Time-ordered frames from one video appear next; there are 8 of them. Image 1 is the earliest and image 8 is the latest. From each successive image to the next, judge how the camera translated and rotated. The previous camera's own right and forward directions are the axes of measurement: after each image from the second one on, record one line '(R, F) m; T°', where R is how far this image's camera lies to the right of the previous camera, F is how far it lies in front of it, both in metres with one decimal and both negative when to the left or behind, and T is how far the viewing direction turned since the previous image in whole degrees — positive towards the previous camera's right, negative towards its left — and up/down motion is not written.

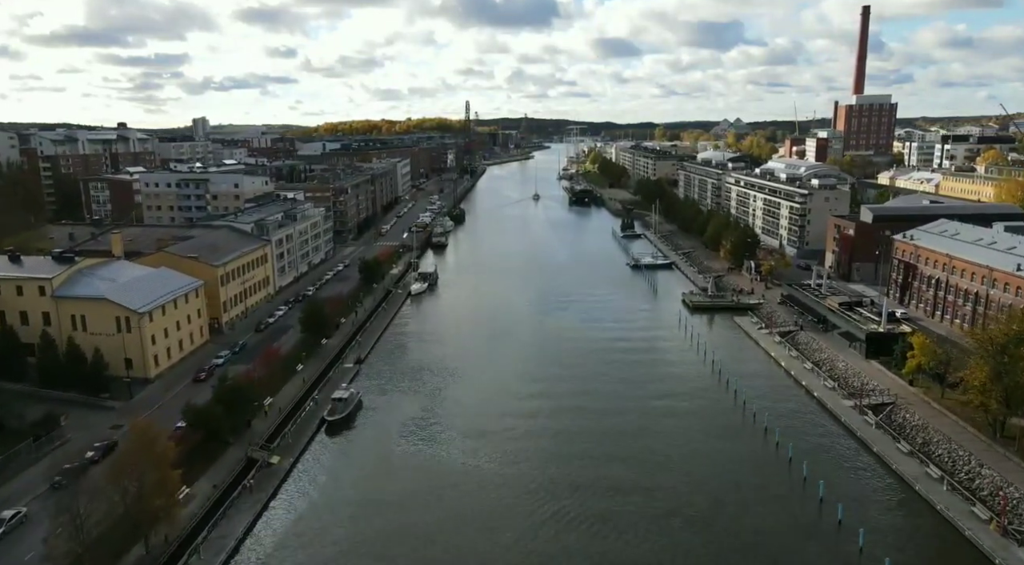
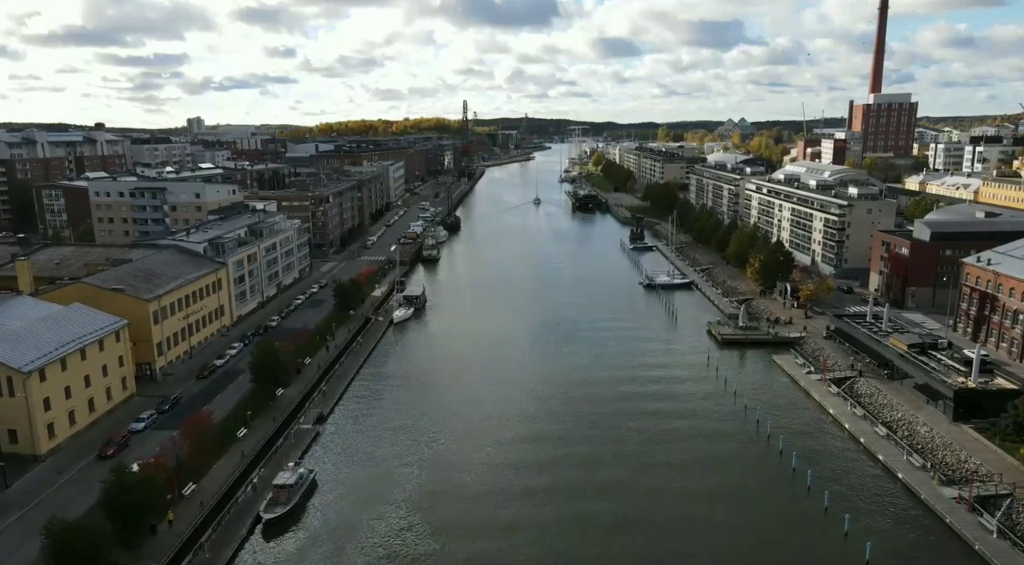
(+0.1, +3.2) m; 0°
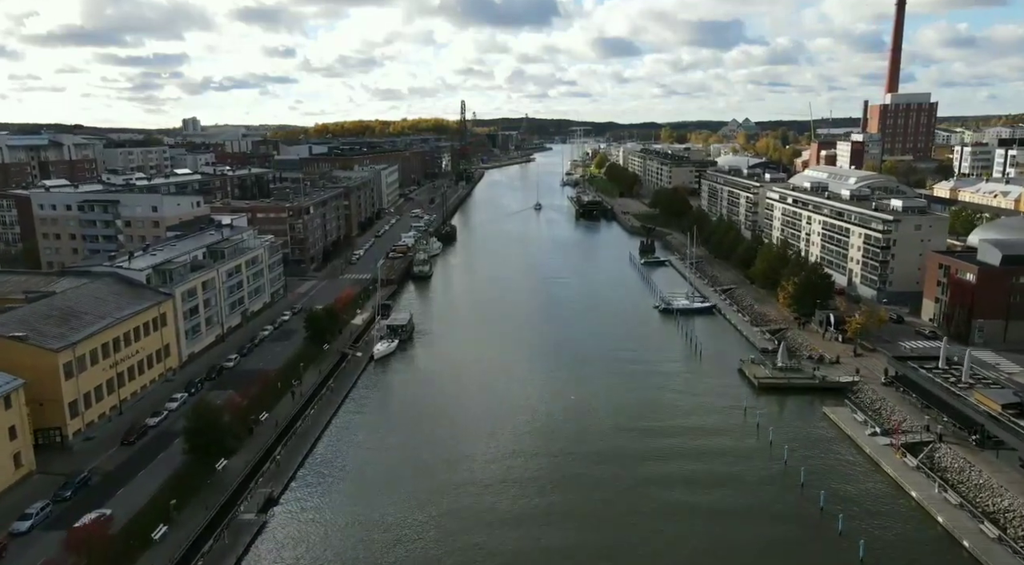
(0.0, +2.8) m; 0°
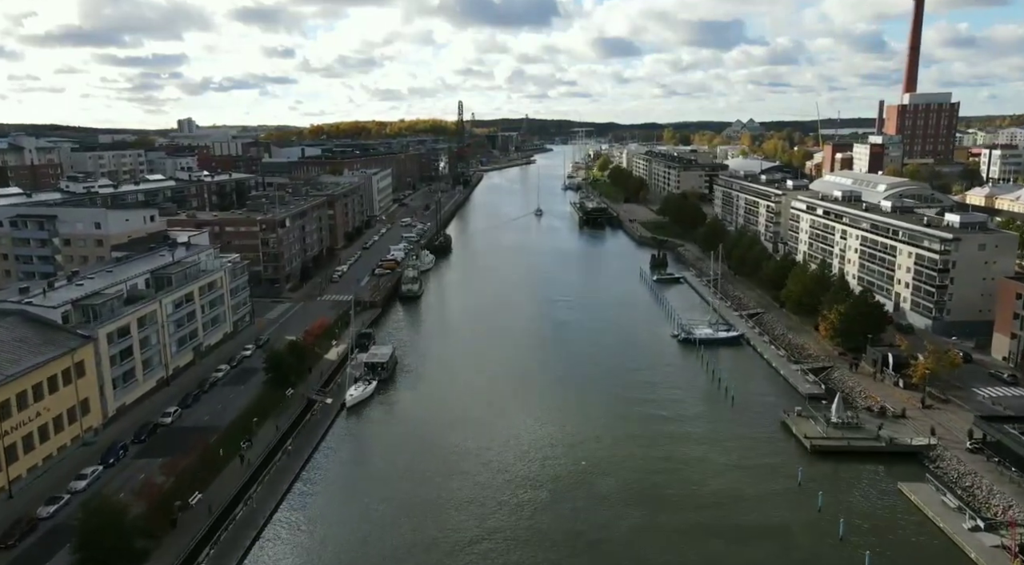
(0.0, +2.8) m; 0°
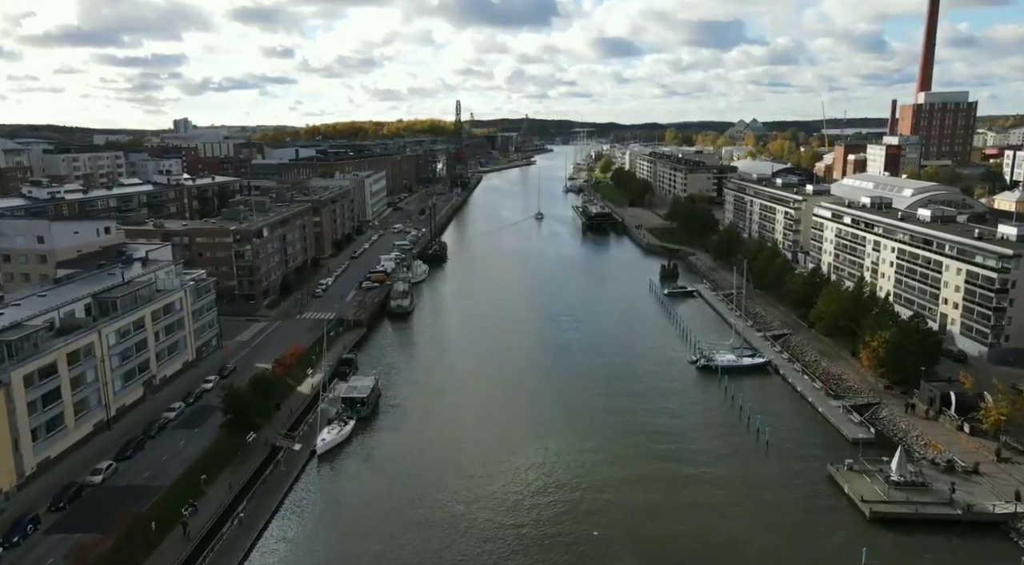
(0.0, +2.2) m; 0°
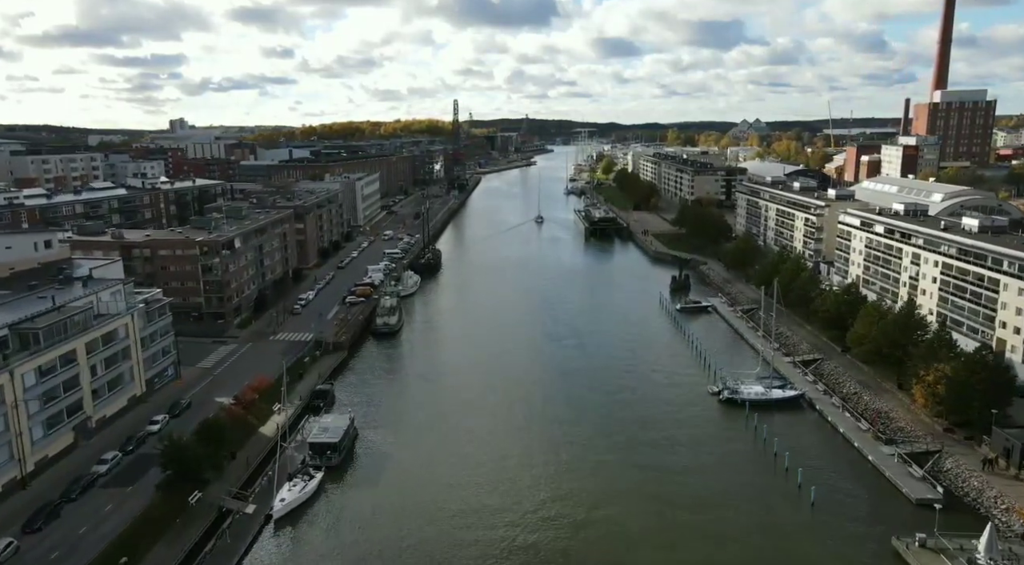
(+0.1, +2.2) m; 0°
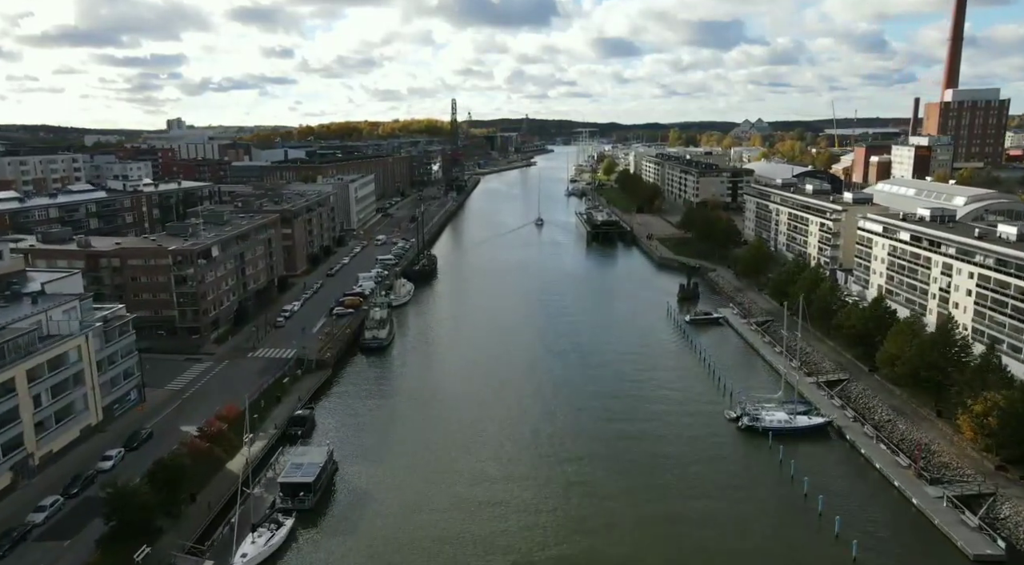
(0.0, +1.4) m; 0°
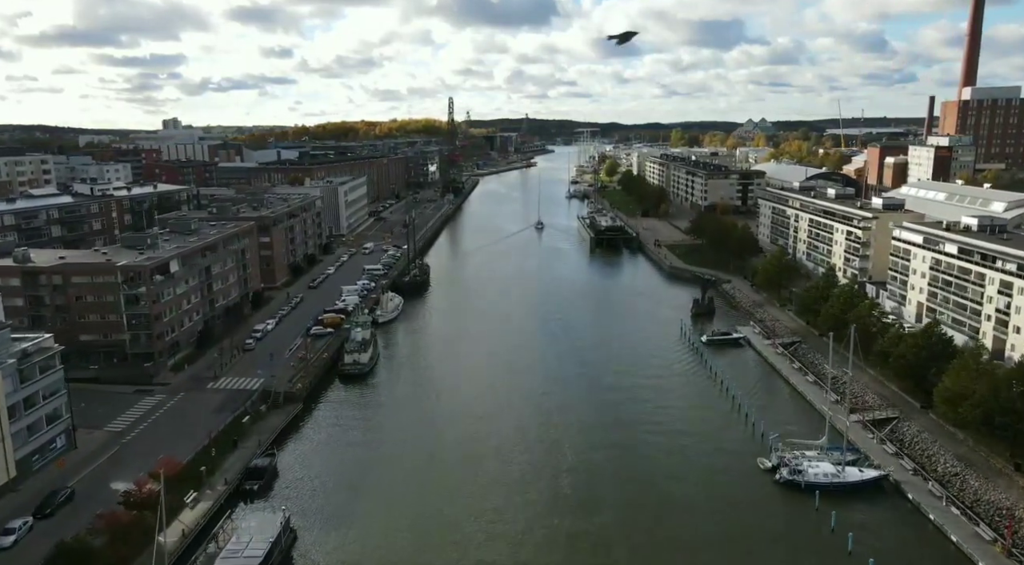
(+0.1, +2.2) m; 0°
